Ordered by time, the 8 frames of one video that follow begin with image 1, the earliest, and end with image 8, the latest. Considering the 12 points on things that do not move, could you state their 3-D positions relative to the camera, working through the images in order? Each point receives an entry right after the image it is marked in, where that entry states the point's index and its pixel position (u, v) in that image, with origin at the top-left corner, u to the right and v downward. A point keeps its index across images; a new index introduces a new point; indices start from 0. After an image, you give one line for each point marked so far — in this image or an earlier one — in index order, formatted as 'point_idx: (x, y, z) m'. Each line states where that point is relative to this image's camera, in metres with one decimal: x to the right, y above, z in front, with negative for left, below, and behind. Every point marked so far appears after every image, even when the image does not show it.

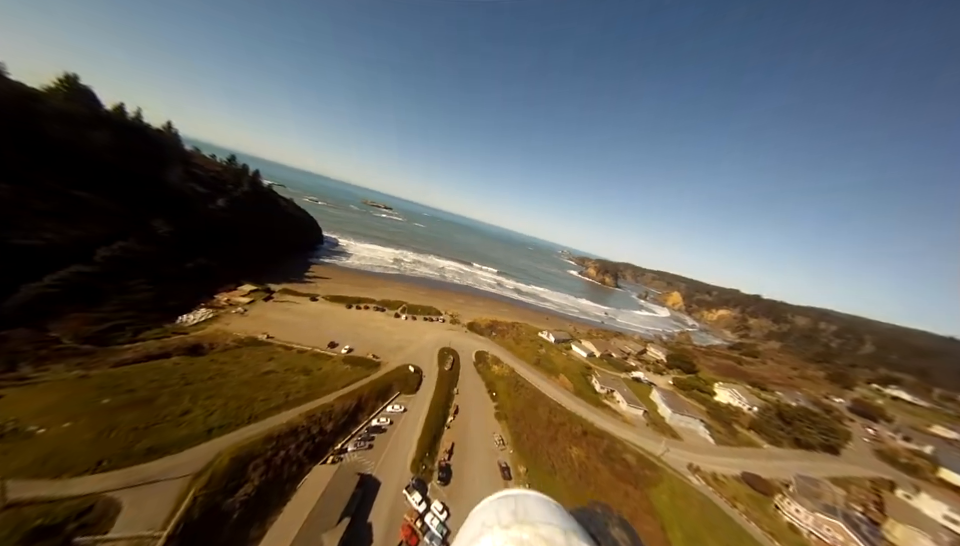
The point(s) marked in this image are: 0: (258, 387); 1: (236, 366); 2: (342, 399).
0: (-15.4, -8.0, +18.2) m
1: (-18.5, -7.1, +19.7) m
2: (-10.4, -9.5, +19.8) m
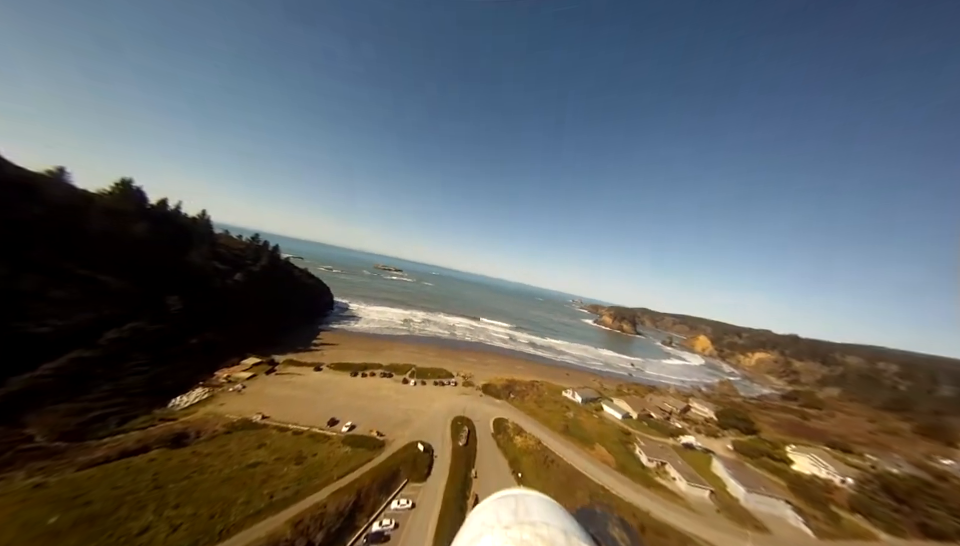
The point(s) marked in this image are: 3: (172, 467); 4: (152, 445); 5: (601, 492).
0: (-14.1, -12.5, +15.3) m
1: (-17.1, -12.1, +17.1) m
2: (-8.9, -13.9, +16.5) m
3: (-18.4, -11.5, +15.5) m
4: (-21.2, -11.1, +16.9) m
5: (+9.2, -16.7, +19.9) m
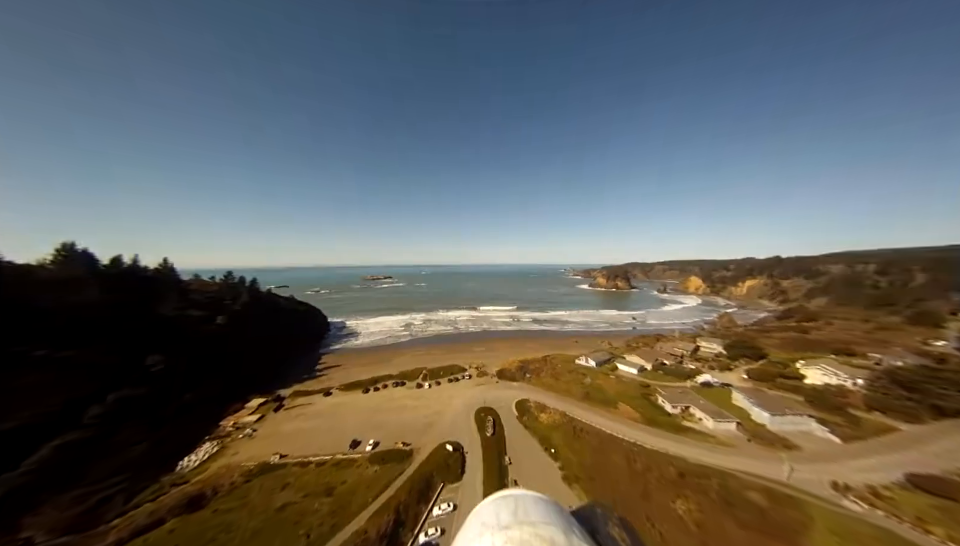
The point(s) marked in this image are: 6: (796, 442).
0: (-11.6, -14.5, +14.5) m
1: (-14.7, -14.7, +16.2) m
2: (-6.3, -14.8, +15.9) m
3: (-16.0, -14.5, +14.5) m
4: (-18.9, -14.6, +15.8) m
5: (+11.8, -13.5, +20.0) m
6: (+22.8, -12.2, +19.0) m
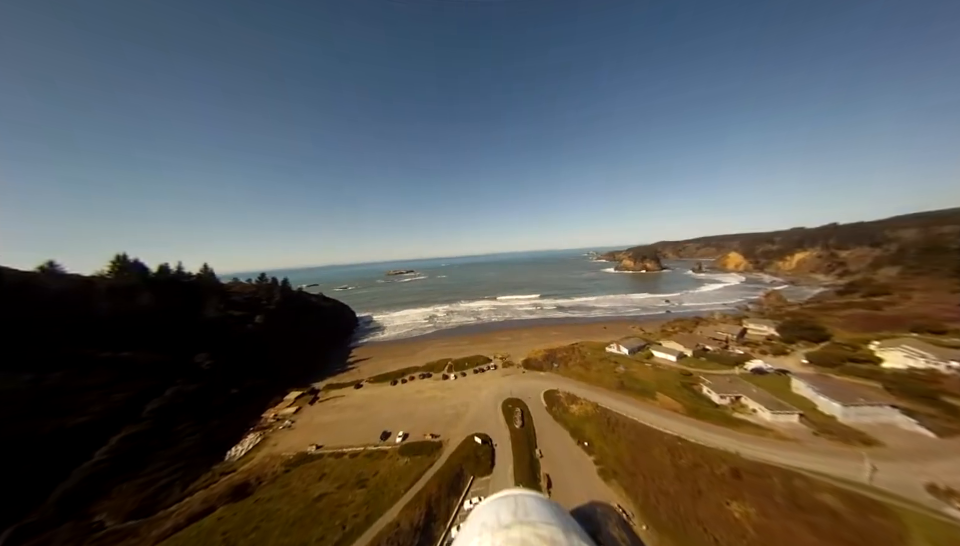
0: (-9.8, -14.4, +14.9) m
1: (-12.7, -14.7, +16.8) m
2: (-4.4, -14.3, +15.9) m
3: (-14.1, -14.5, +15.3) m
4: (-16.9, -14.8, +16.8) m
5: (+14.0, -12.0, +18.4) m
6: (+24.7, -10.2, +16.4) m
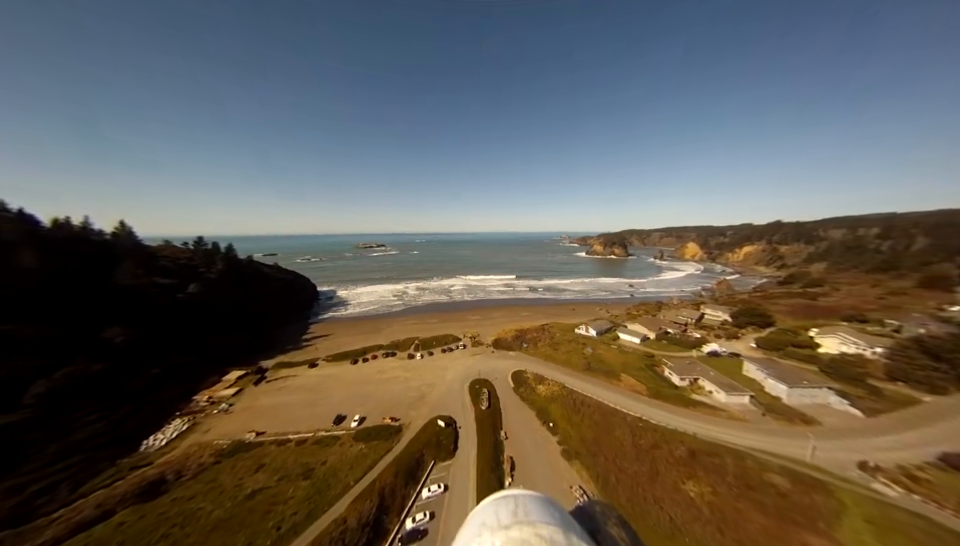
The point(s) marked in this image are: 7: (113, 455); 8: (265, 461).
0: (-12.0, -12.5, +12.8) m
1: (-15.1, -12.5, +14.4) m
2: (-6.7, -12.6, +14.3) m
3: (-16.4, -12.4, +12.7) m
4: (-19.3, -12.4, +14.0) m
5: (+11.4, -10.7, +18.6) m
6: (+22.4, -9.6, +17.6) m
7: (-25.2, -12.5, +18.1) m
8: (-14.3, -12.6, +17.5) m
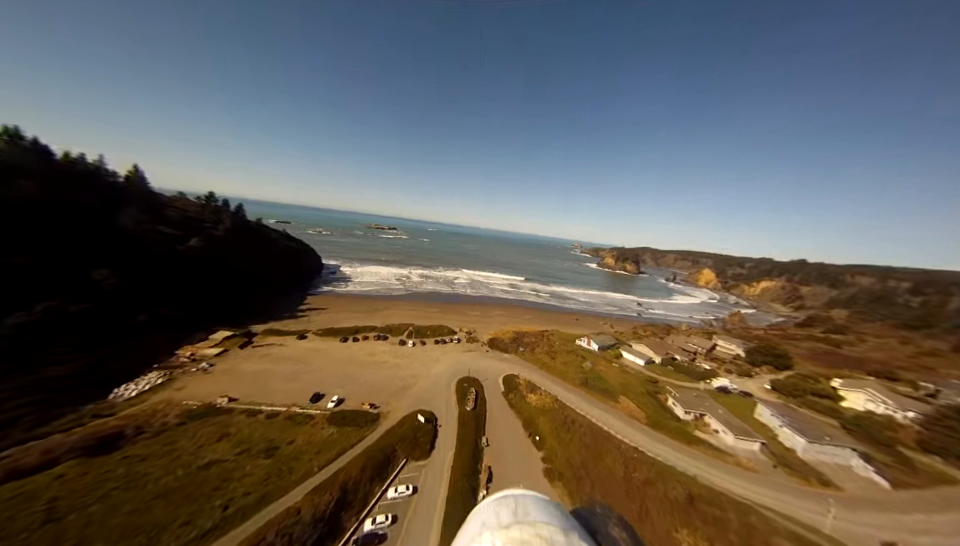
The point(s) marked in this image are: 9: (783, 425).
0: (-13.5, -10.2, +11.8) m
1: (-16.5, -9.8, +13.4) m
2: (-8.2, -11.1, +13.1) m
3: (-17.8, -9.6, +11.8) m
4: (-20.7, -9.1, +13.1) m
5: (+10.0, -11.8, +16.9) m
6: (+21.0, -12.2, +15.6) m
7: (-26.4, -8.3, +17.3) m
8: (-15.7, -10.0, +16.5) m
9: (+21.6, -10.8, +18.7) m
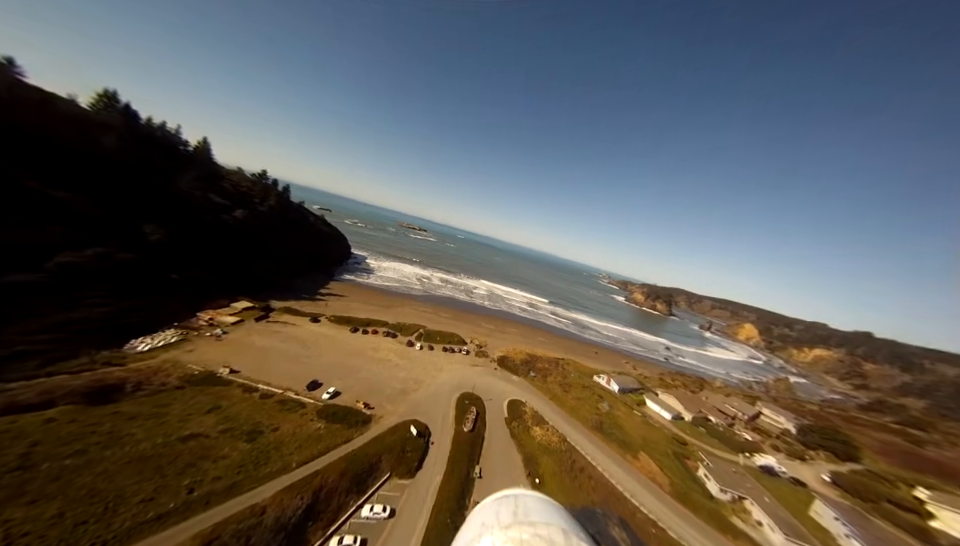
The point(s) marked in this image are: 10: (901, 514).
0: (-14.0, -8.4, +11.1) m
1: (-16.8, -7.6, +13.0) m
2: (-8.8, -10.1, +11.9) m
3: (-18.1, -7.1, +11.5) m
4: (-20.8, -6.2, +13.1) m
5: (+9.3, -13.9, +14.1) m
6: (+20.0, -16.0, +11.8) m
7: (-25.9, -4.7, +17.8) m
8: (-15.8, -8.0, +16.0) m
9: (+21.0, -14.8, +14.9) m
10: (+28.9, -16.5, +18.1) m
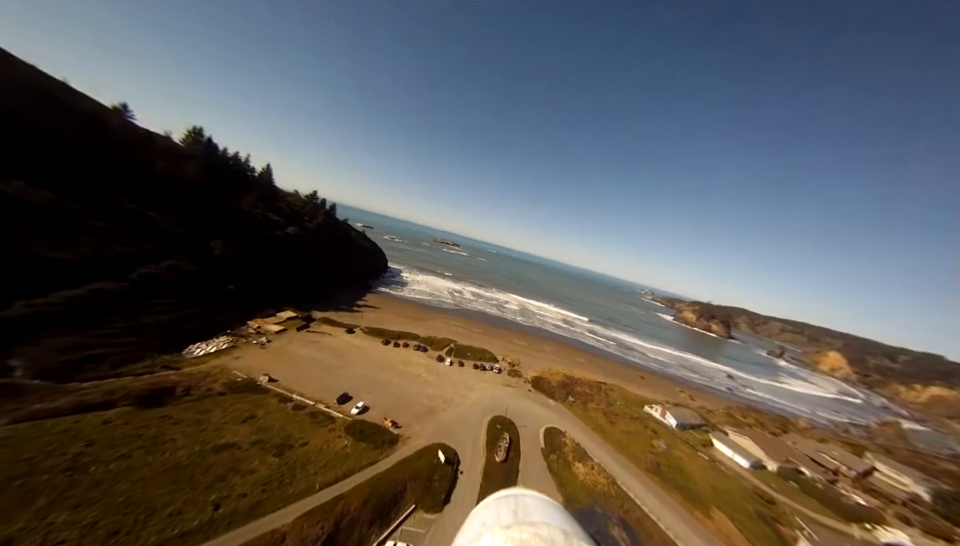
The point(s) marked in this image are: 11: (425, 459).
0: (-12.6, -8.8, +11.0) m
1: (-15.1, -8.1, +13.4) m
2: (-7.4, -10.6, +11.2) m
3: (-16.6, -7.5, +12.1) m
4: (-19.0, -6.7, +14.0) m
5: (+10.8, -14.5, +10.9) m
6: (+21.1, -16.5, +7.2) m
7: (-23.6, -5.5, +19.4) m
8: (-13.7, -8.7, +16.2) m
9: (+22.6, -15.6, +10.2) m
10: (+30.7, -17.5, +12.3) m
11: (-3.3, -11.6, +16.4) m
